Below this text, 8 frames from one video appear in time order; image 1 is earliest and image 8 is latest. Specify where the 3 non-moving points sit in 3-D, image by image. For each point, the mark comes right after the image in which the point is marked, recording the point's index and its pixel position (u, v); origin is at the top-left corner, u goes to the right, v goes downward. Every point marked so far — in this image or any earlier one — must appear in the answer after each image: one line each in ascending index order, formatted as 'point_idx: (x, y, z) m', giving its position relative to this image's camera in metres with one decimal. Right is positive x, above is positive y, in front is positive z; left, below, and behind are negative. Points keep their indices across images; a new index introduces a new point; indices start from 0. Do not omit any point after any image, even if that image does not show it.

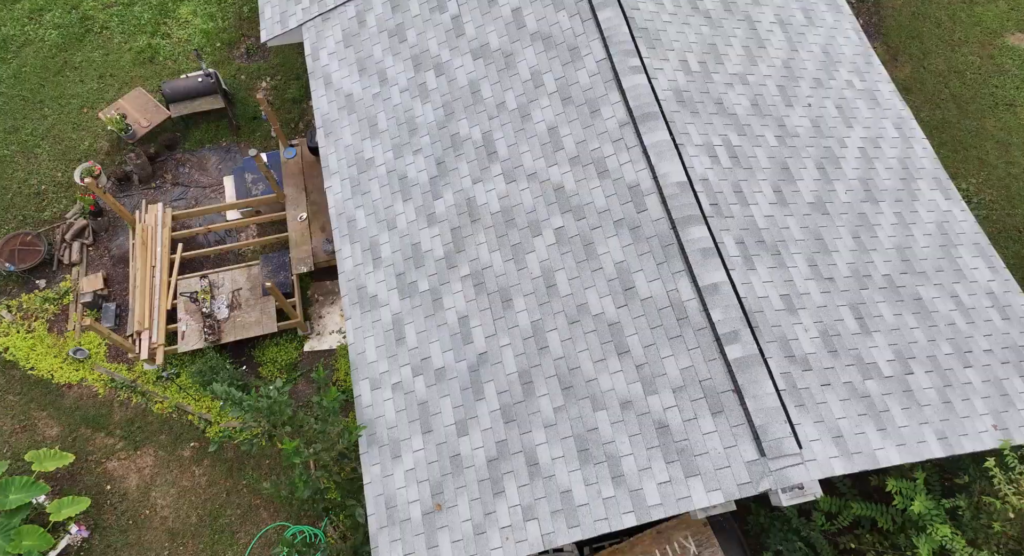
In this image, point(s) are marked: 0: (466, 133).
0: (-1.0, +3.0, +16.1) m
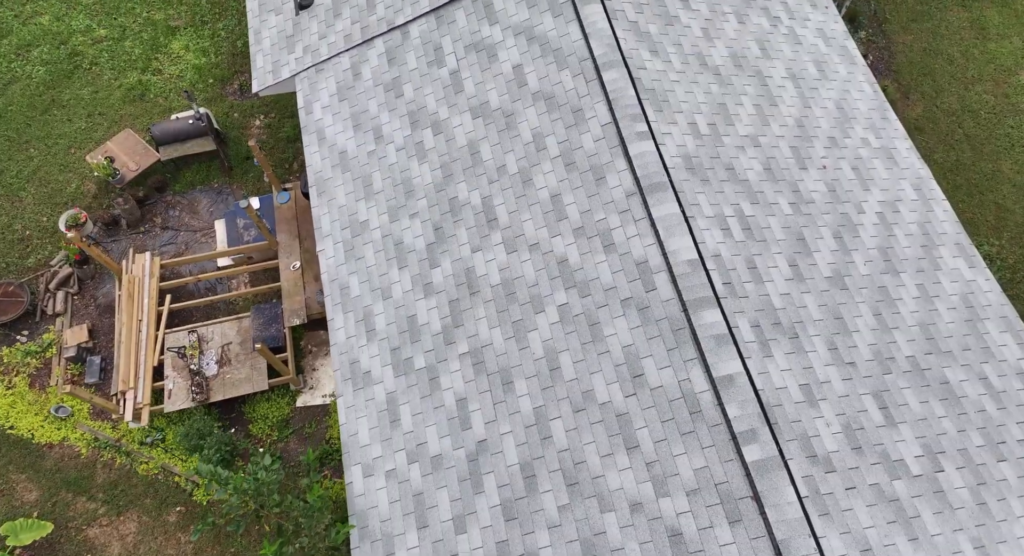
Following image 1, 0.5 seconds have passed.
0: (-0.9, +1.6, +15.3) m
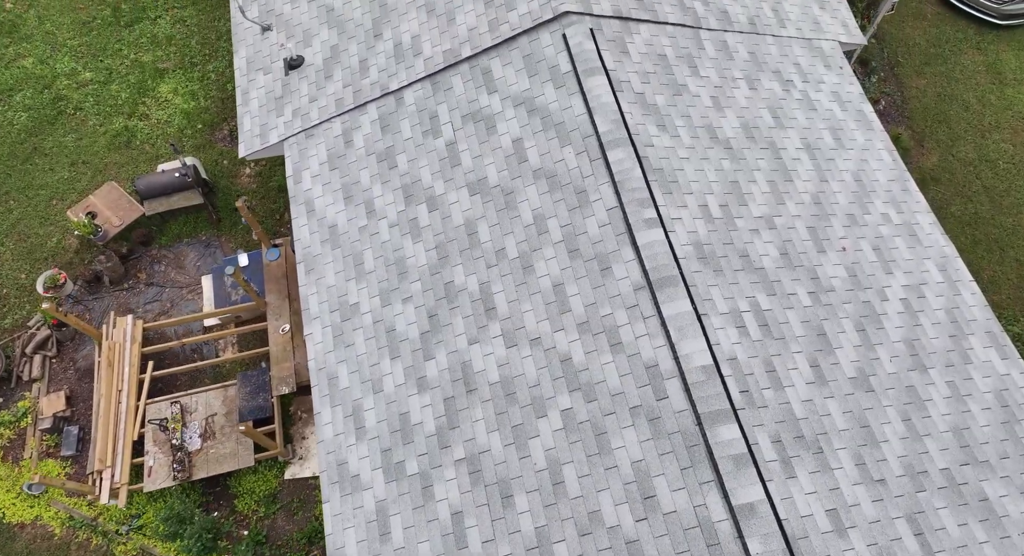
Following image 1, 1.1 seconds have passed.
0: (-1.0, -0.1, +14.4) m
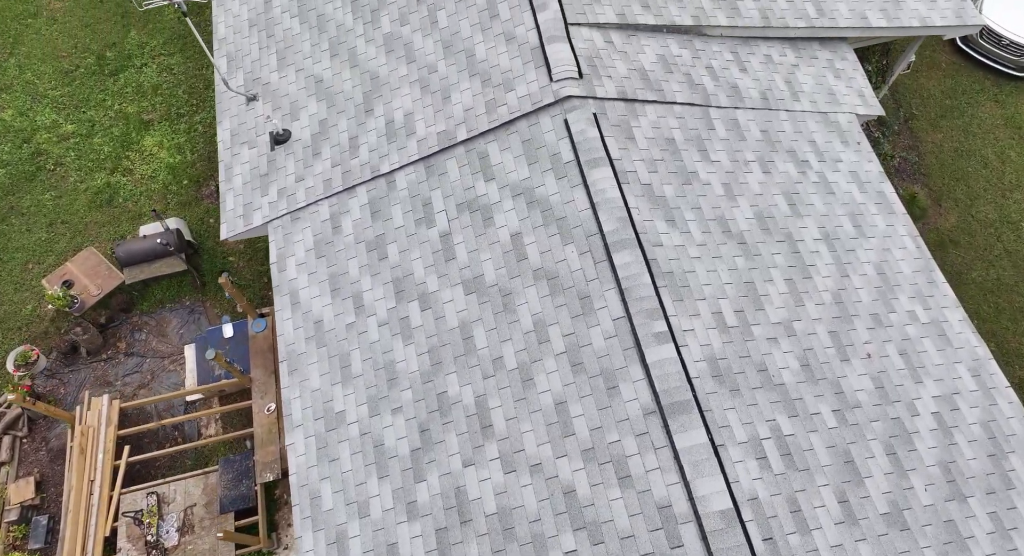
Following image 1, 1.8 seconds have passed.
0: (-1.0, -2.0, +13.2) m
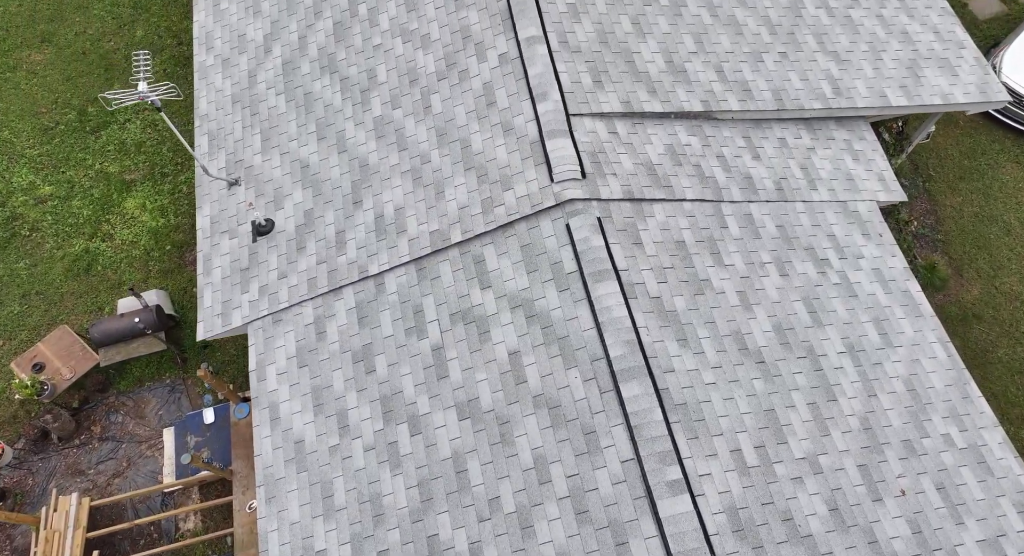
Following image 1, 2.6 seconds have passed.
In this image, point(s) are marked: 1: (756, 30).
0: (-1.0, -4.1, +12.0) m
1: (+5.8, +6.0, +18.4) m
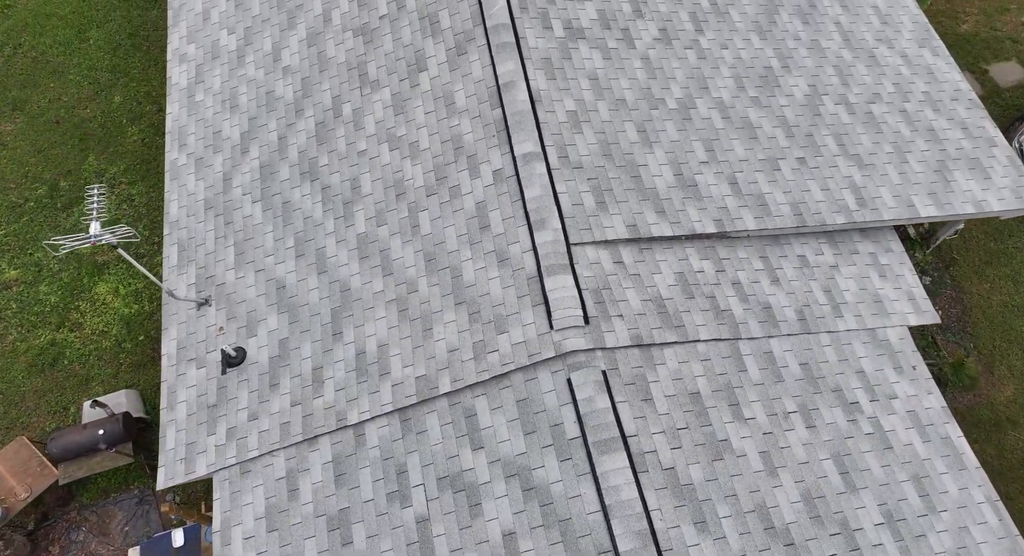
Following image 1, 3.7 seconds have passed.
0: (-1.1, -6.6, +10.3) m
1: (+5.7, +3.2, +17.0) m
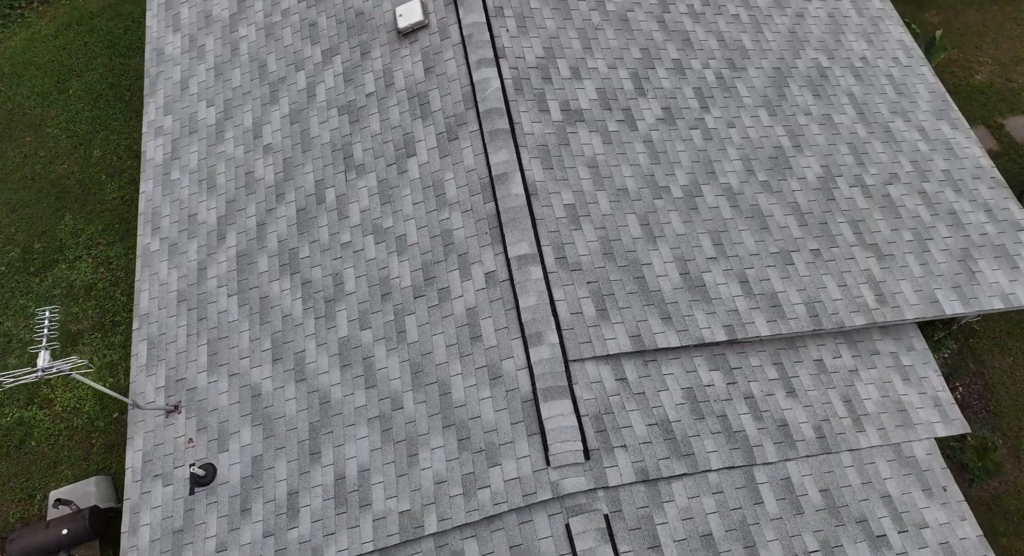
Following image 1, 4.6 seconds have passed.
0: (-1.2, -8.5, +9.0) m
1: (+5.6, +1.2, +15.9) m
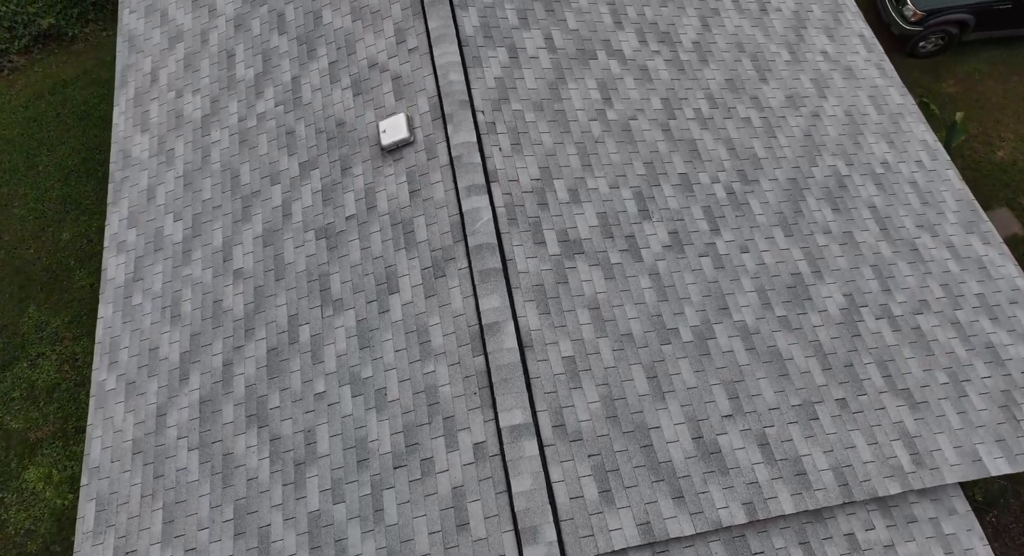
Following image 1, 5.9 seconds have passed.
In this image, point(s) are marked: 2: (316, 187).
0: (-1.3, -11.1, +7.1) m
1: (+5.5, -1.6, +14.4) m
2: (-4.2, +1.9, +16.2) m
